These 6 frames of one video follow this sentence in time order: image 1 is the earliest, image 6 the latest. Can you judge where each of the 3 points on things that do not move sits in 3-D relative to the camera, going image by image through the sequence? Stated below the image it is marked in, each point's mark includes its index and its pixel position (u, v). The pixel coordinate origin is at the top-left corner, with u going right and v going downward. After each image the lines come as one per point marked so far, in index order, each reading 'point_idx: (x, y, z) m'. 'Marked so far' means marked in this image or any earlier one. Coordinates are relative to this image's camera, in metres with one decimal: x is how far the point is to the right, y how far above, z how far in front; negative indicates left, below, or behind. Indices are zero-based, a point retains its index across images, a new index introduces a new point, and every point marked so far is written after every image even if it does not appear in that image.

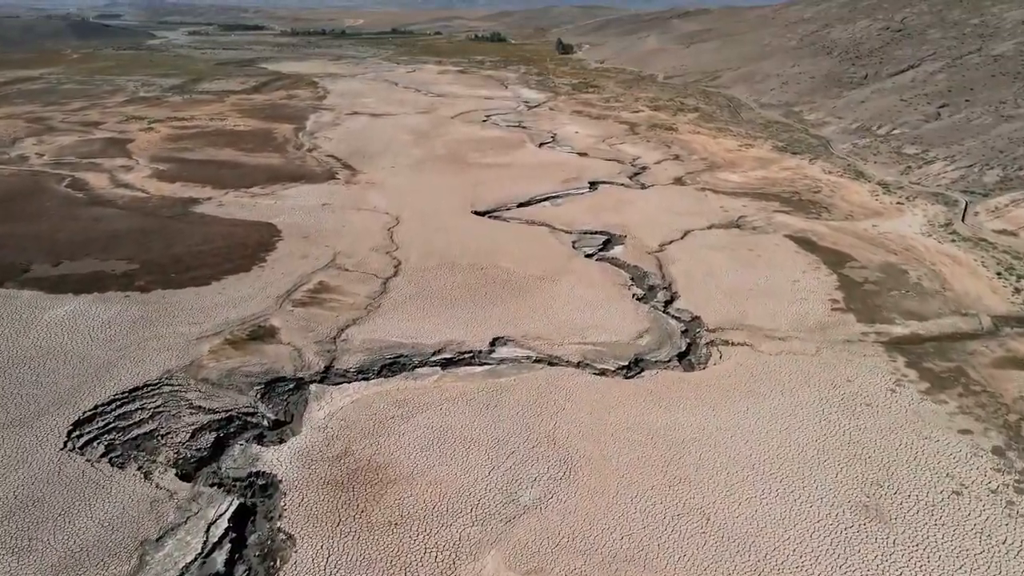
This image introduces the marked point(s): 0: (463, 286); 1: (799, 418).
0: (-1.3, 0.0, +18.1) m
1: (+5.1, -2.3, +11.9) m
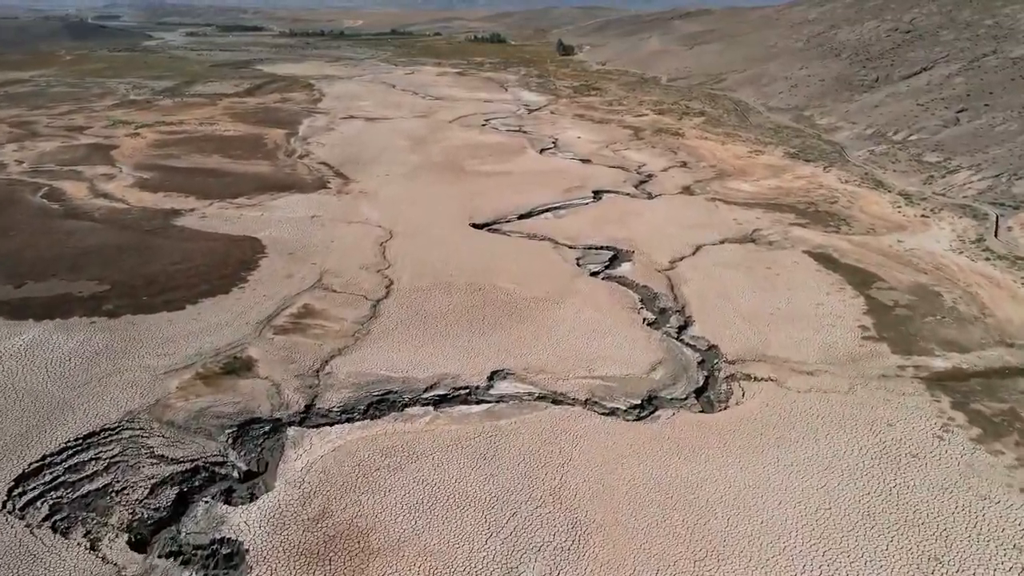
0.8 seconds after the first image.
0: (-1.3, -0.5, +16.7) m
1: (+5.1, -2.9, +10.6) m
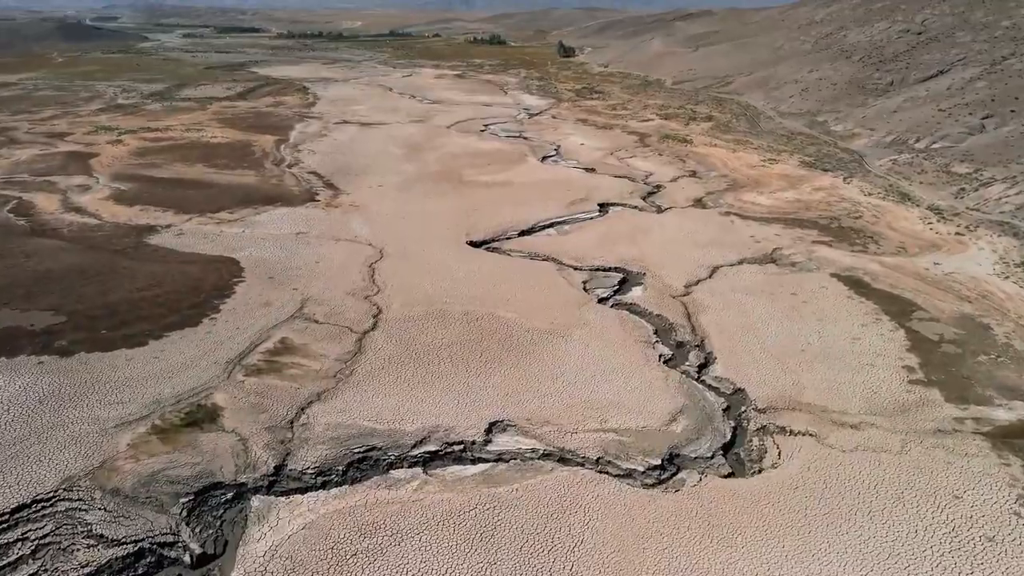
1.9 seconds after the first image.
0: (-1.3, -1.2, +15.0) m
1: (+5.1, -3.6, +8.9) m
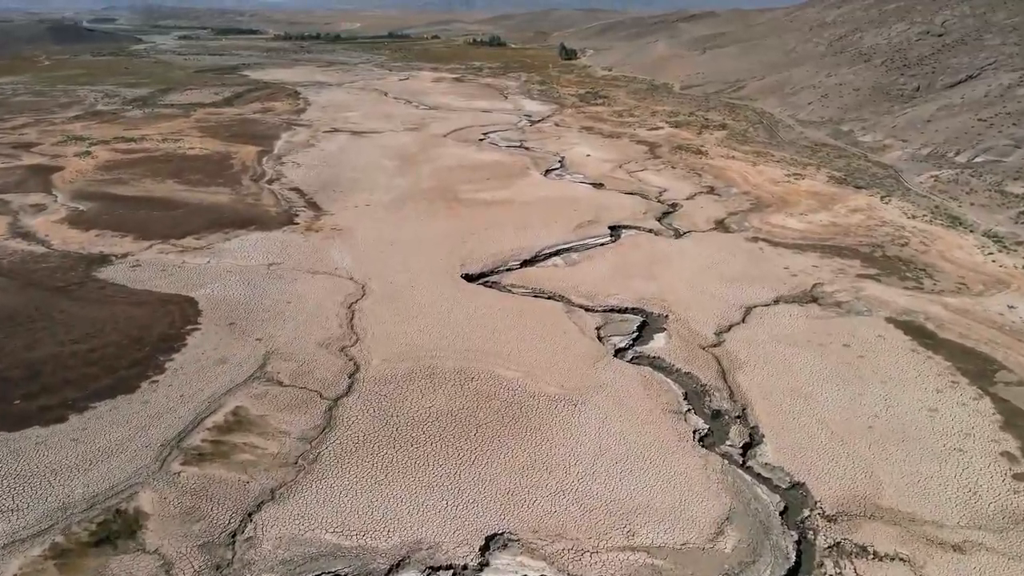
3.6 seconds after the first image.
0: (-1.2, -2.3, +12.4) m
1: (+5.1, -4.6, +6.3) m
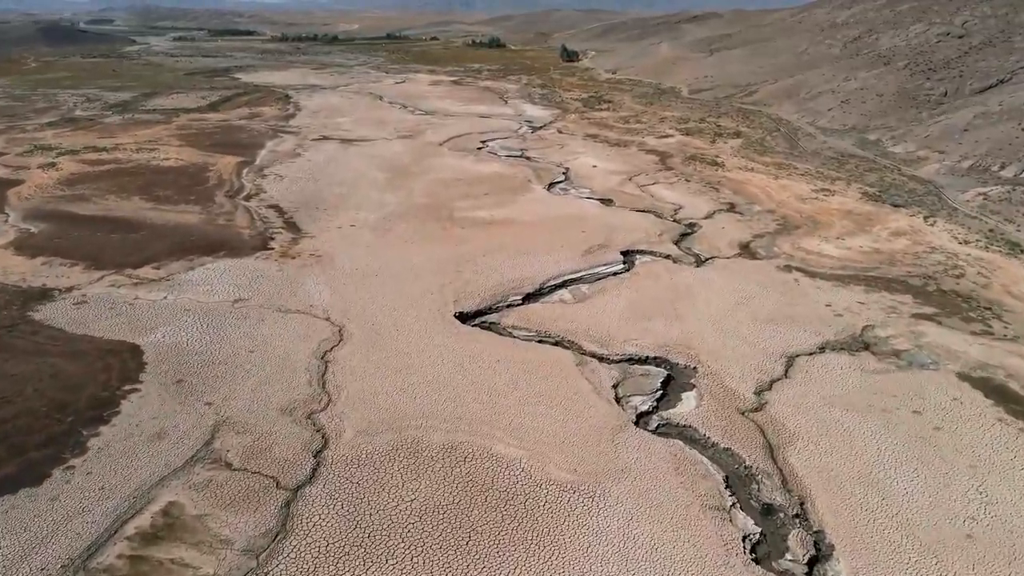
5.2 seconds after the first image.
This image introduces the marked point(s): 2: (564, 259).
0: (-1.2, -3.3, +9.9) m
1: (+5.1, -5.6, +3.8) m
2: (+1.5, +0.8, +19.4) m
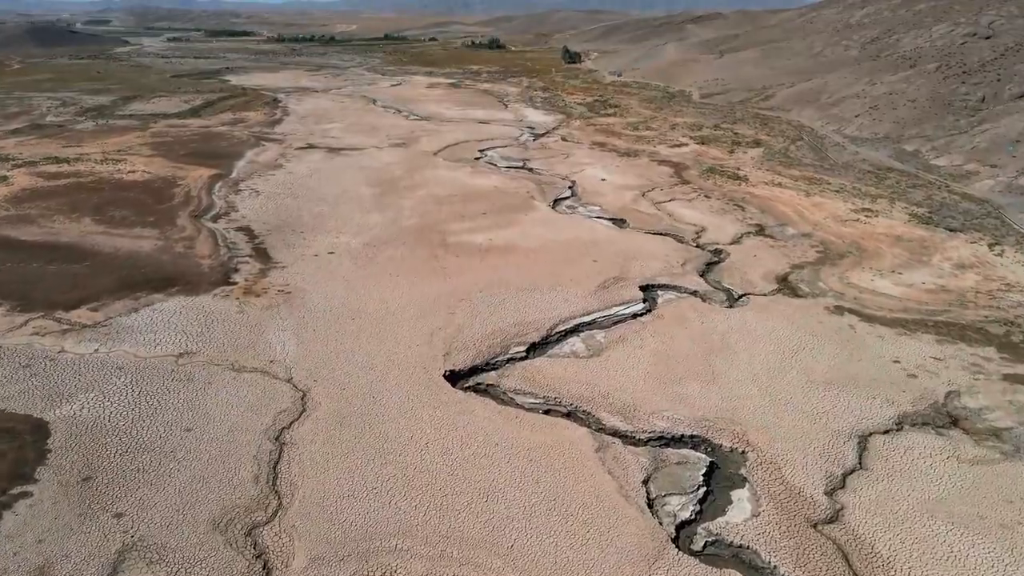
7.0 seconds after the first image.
0: (-1.2, -4.3, +7.0) m
1: (+5.2, -6.6, +0.9) m
2: (+1.5, -0.3, +16.5) m
